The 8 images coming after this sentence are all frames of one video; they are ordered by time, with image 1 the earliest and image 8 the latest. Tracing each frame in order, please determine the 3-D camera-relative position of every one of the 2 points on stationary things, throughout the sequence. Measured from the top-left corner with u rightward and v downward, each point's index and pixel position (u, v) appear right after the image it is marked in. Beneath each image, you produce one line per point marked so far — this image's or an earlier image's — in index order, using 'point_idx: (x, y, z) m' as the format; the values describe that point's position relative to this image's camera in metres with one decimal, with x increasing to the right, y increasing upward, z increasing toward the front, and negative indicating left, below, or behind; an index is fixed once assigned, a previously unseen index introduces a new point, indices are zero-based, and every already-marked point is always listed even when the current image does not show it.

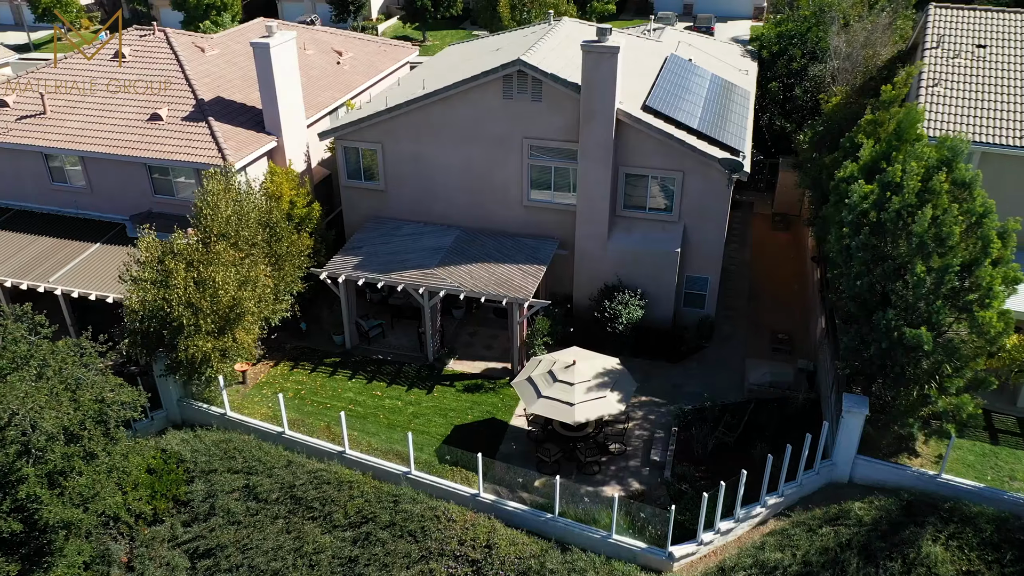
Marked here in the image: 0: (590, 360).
0: (+1.7, -1.5, +17.0) m
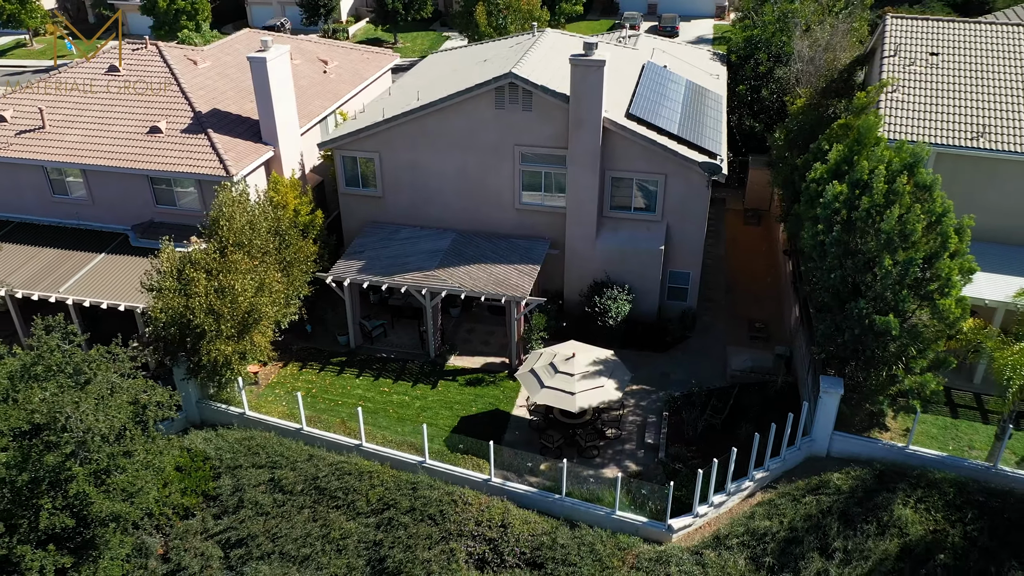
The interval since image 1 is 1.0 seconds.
0: (+1.7, -1.4, +18.4) m
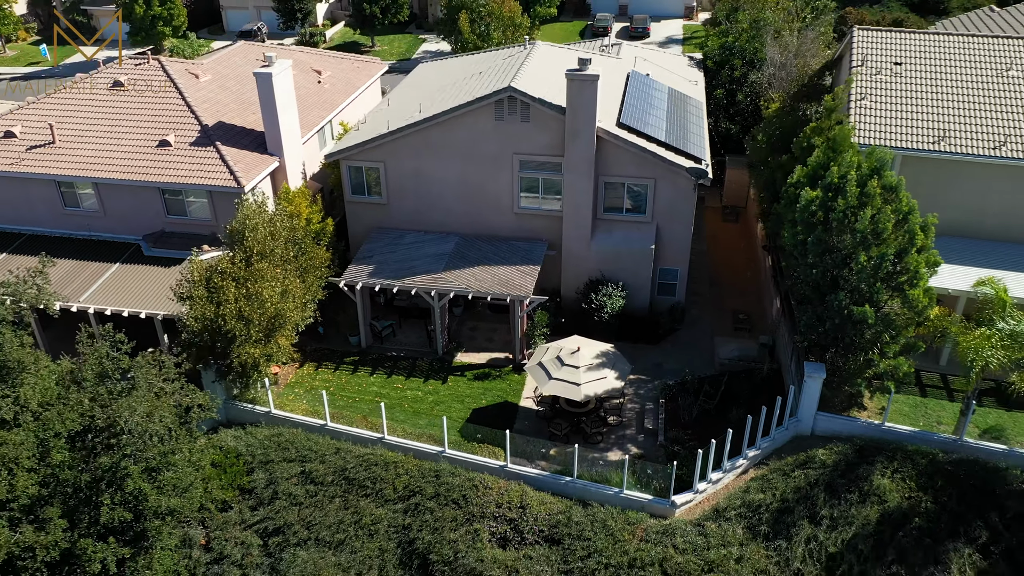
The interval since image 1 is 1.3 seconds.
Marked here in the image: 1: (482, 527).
0: (+1.9, -1.4, +19.9) m
1: (-0.6, -5.0, +17.1) m
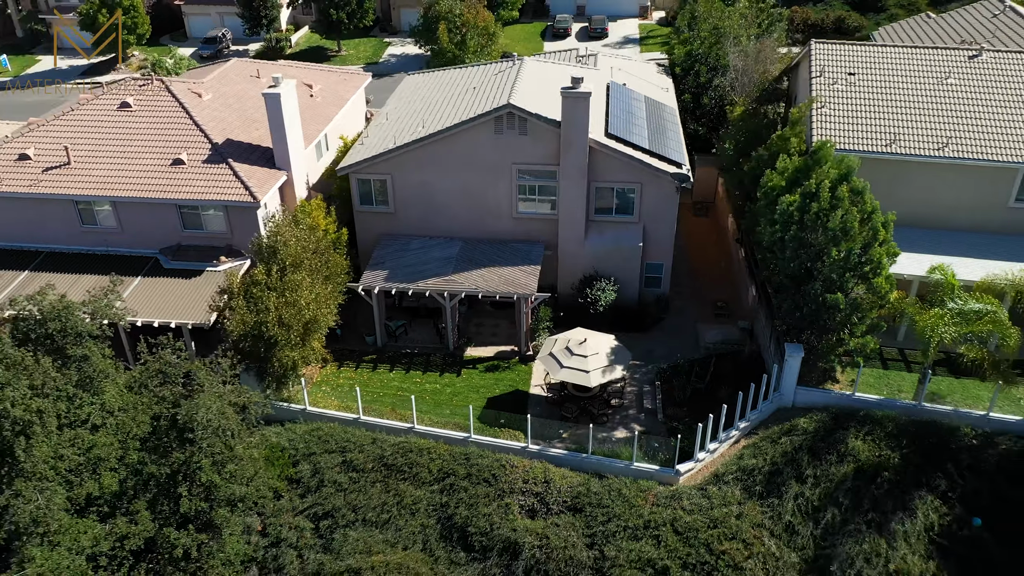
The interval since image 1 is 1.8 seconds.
0: (+2.2, -1.3, +22.2) m
1: (0.0, -5.0, +19.3) m
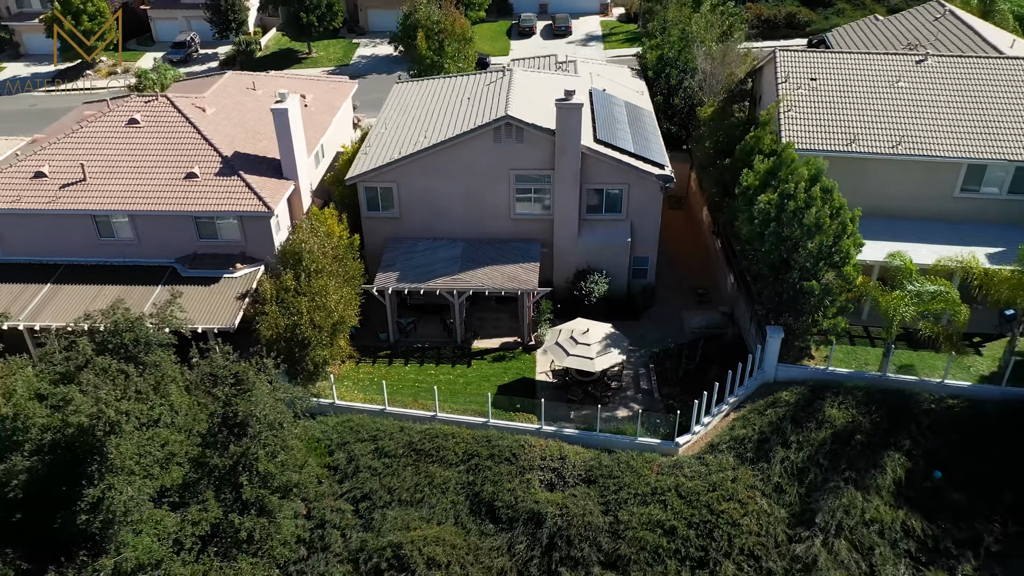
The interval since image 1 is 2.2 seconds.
0: (+2.5, -1.2, +24.5) m
1: (+0.6, -4.9, +21.5) m
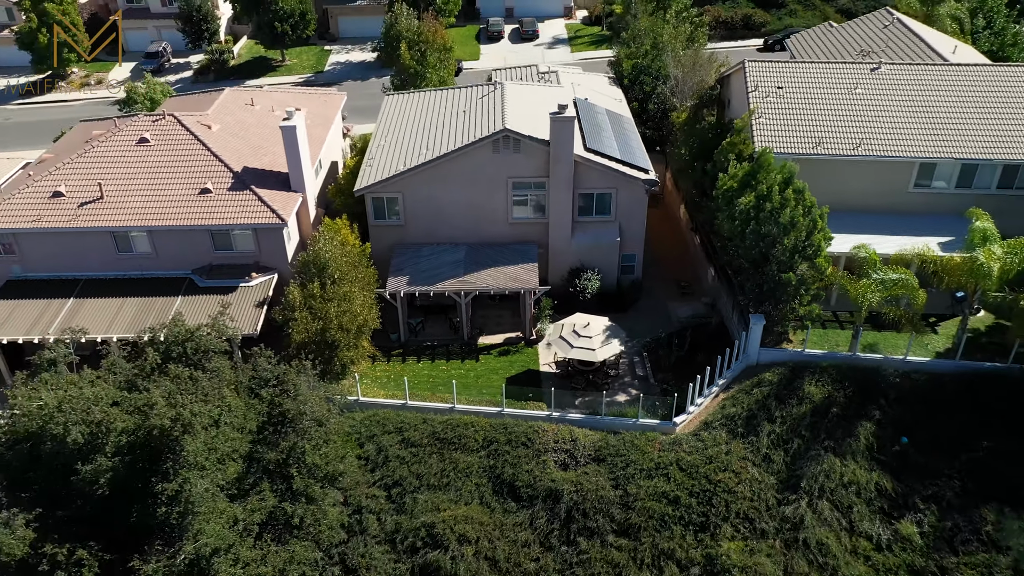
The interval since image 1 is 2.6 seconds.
0: (+2.7, -1.1, +26.9) m
1: (+1.1, -4.9, +23.8) m
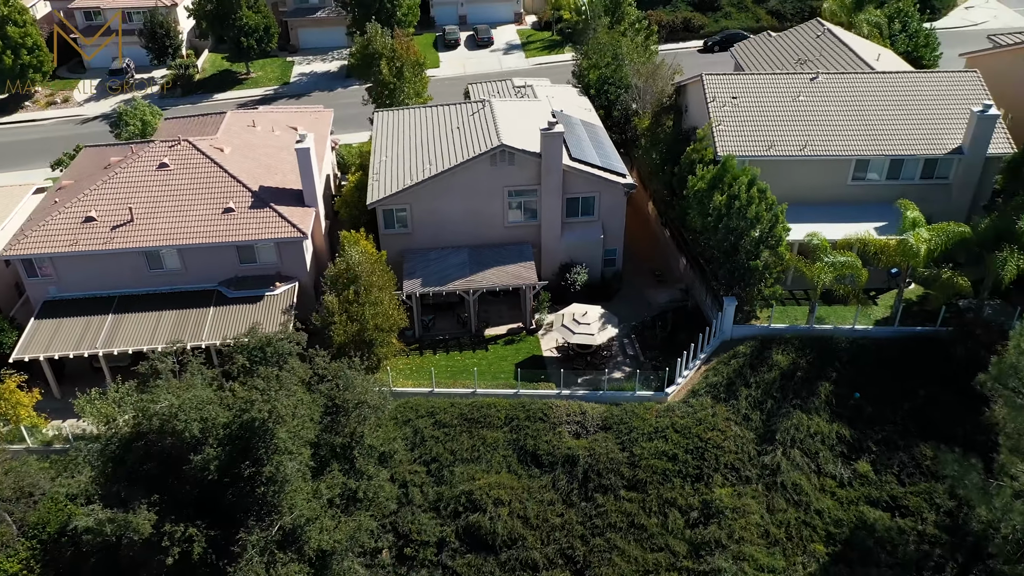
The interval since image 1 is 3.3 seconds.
0: (+2.9, -0.8, +30.9) m
1: (+1.7, -4.8, +27.8) m
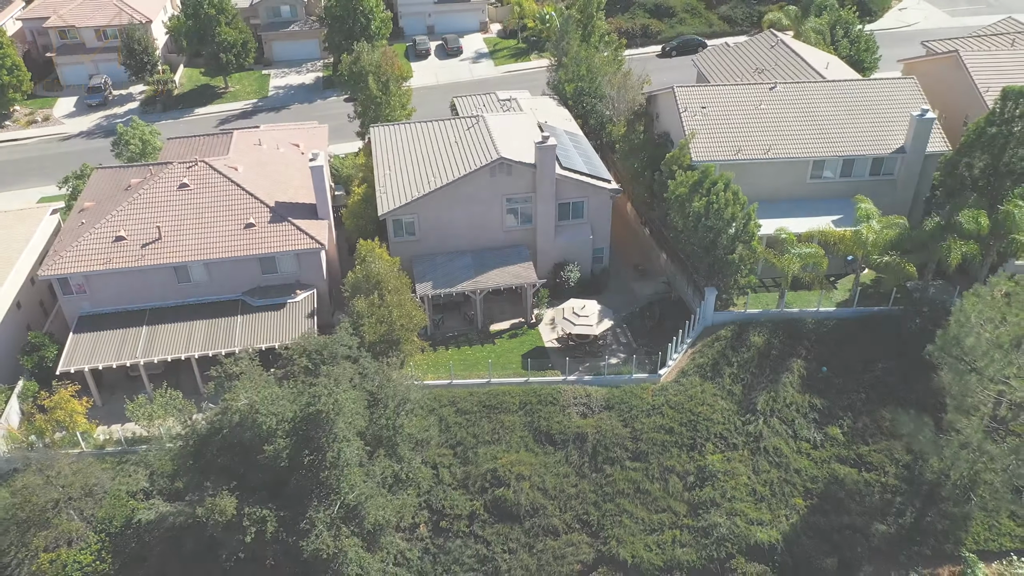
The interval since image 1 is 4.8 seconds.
0: (+3.1, -0.6, +34.4) m
1: (+2.3, -4.7, +31.3) m
